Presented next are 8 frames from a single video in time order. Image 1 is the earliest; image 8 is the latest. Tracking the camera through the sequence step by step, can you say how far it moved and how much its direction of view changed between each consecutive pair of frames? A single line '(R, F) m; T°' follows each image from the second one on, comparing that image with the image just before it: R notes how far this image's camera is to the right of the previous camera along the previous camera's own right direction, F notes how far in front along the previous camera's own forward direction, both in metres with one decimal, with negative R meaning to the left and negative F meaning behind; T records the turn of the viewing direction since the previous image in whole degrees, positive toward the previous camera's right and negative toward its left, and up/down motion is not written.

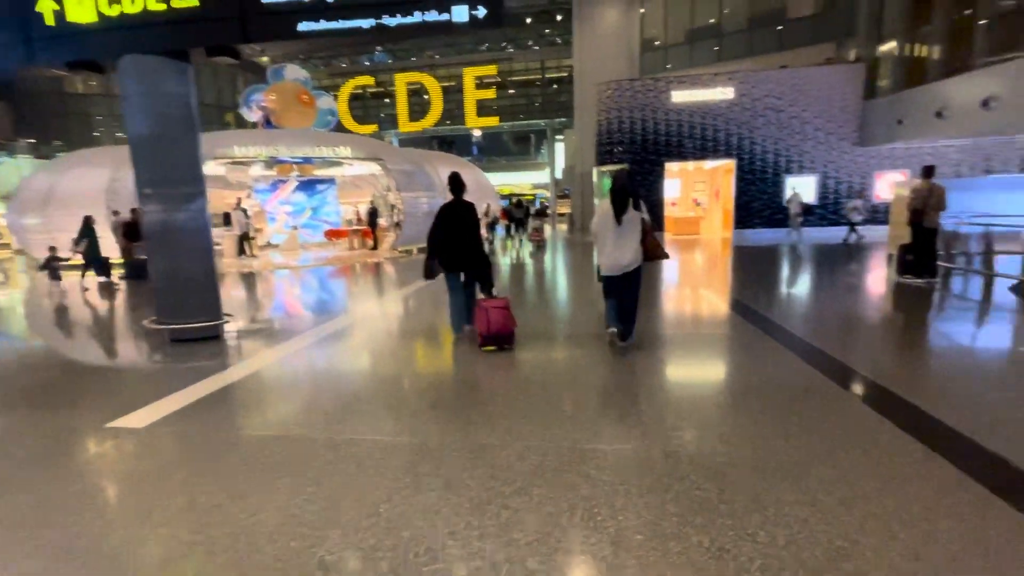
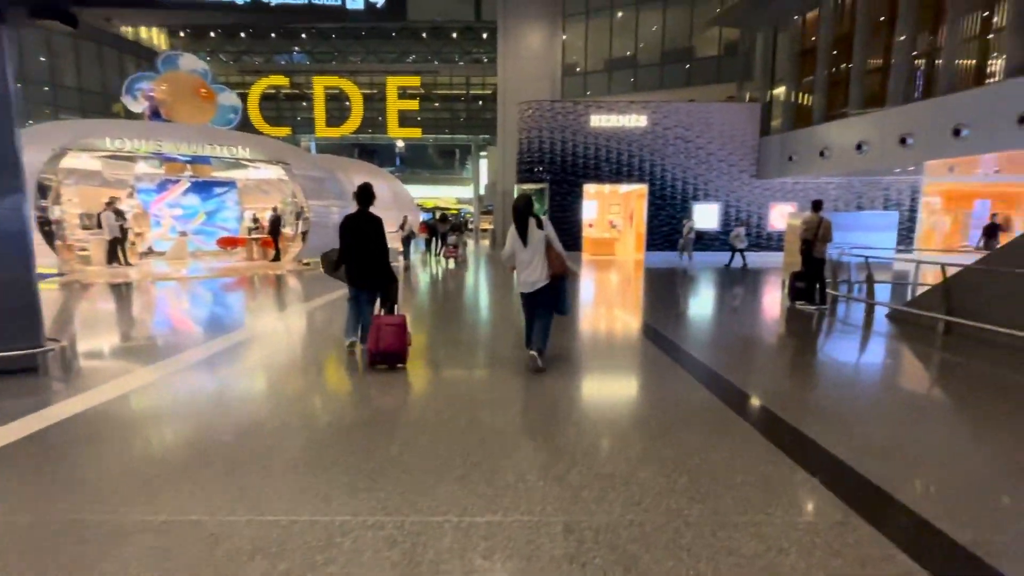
(+0.1, +0.3) m; +9°
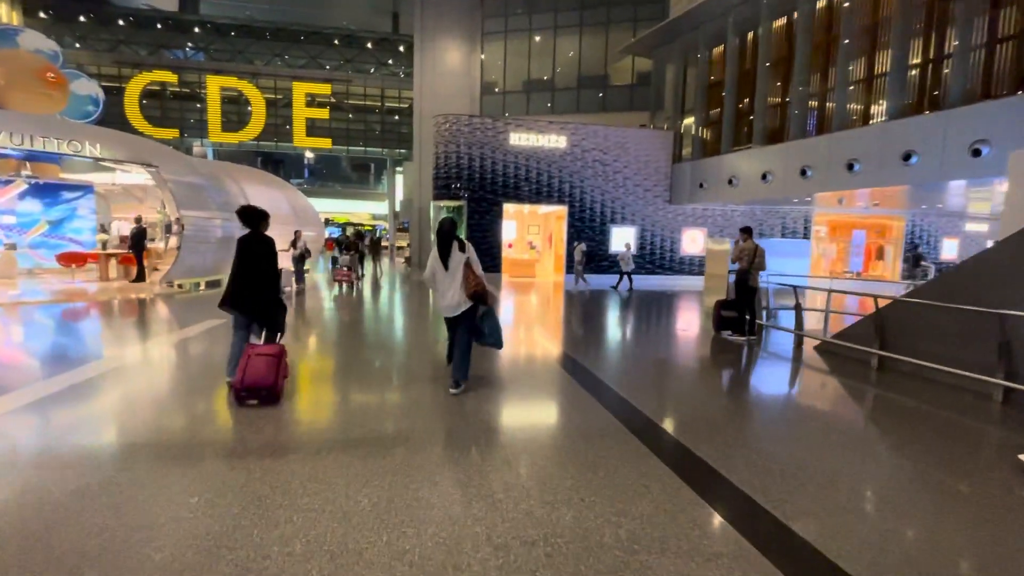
(+0.1, +0.7) m; +10°
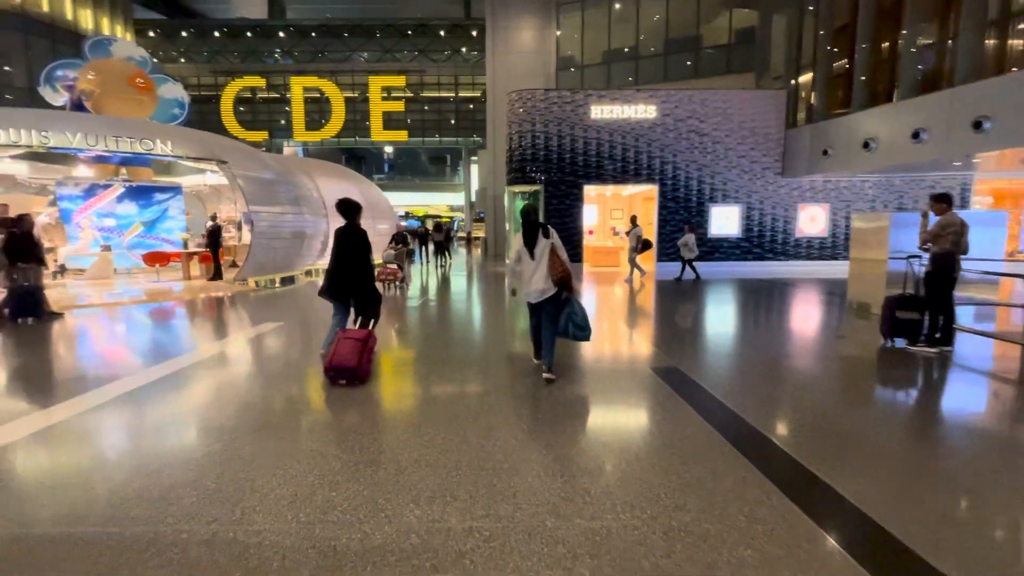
(-0.1, +1.1) m; -9°
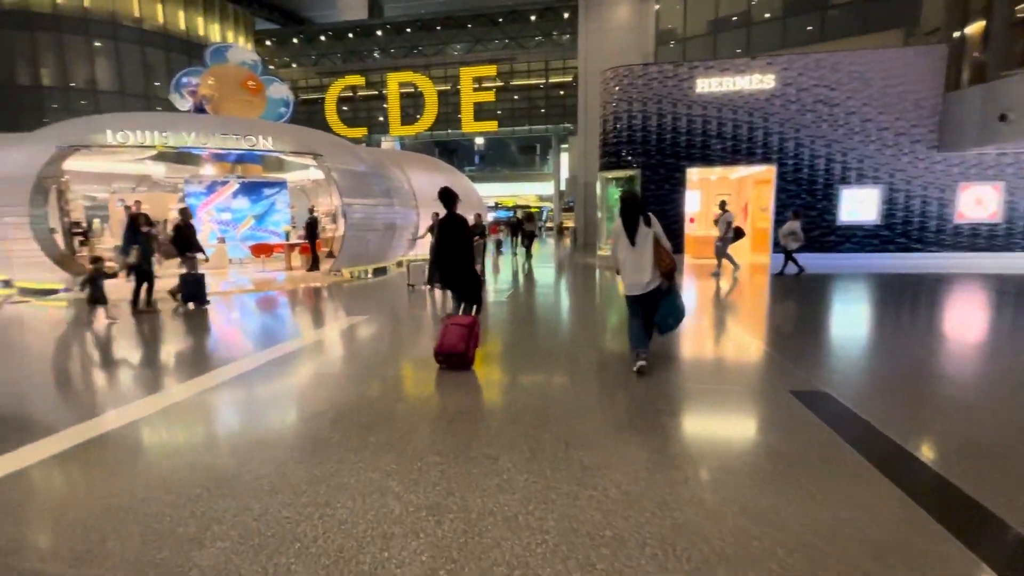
(-0.1, +0.5) m; -10°
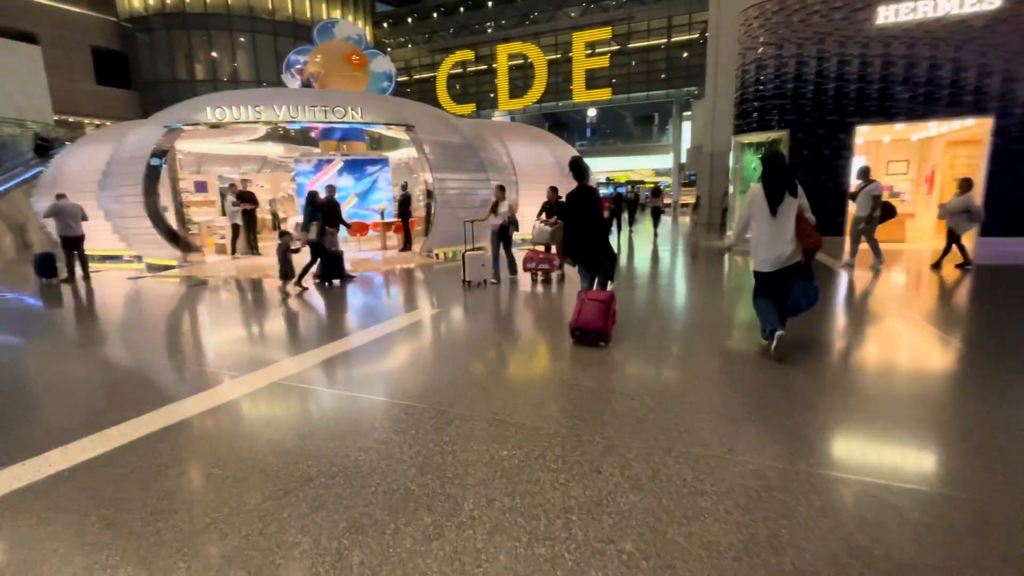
(0.0, +1.1) m; -13°
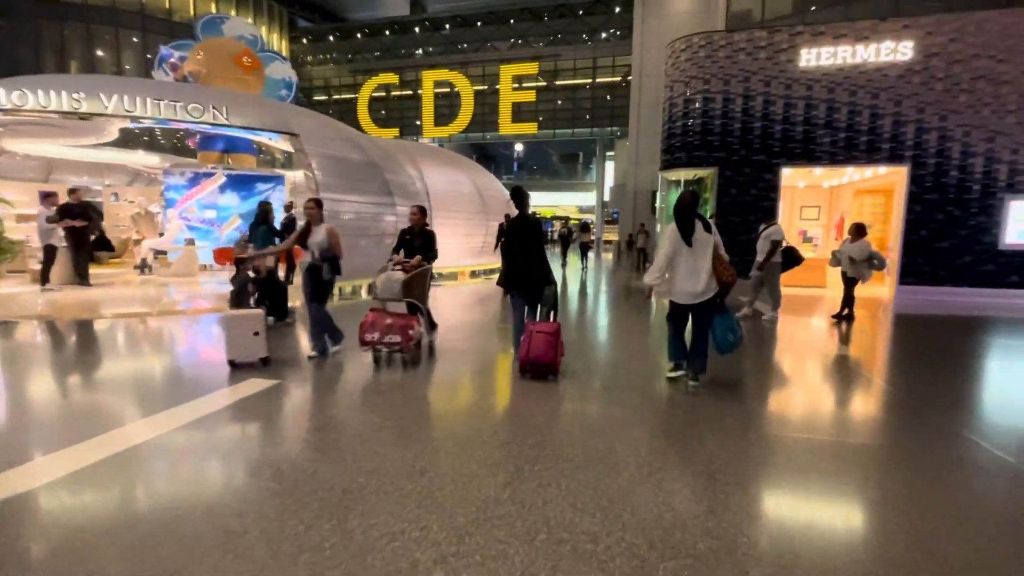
(+0.3, +1.1) m; +9°
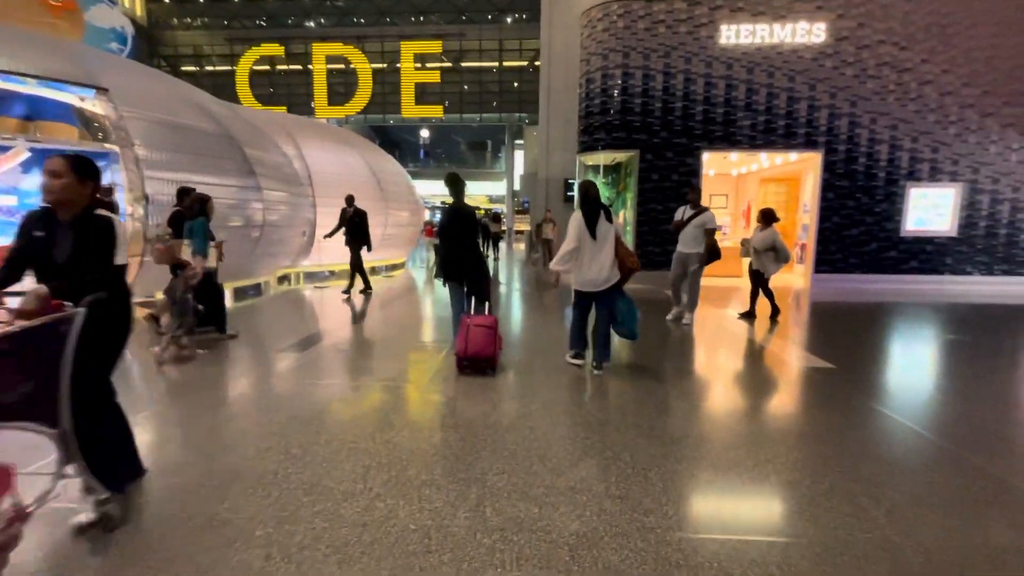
(+0.1, +1.1) m; +10°
